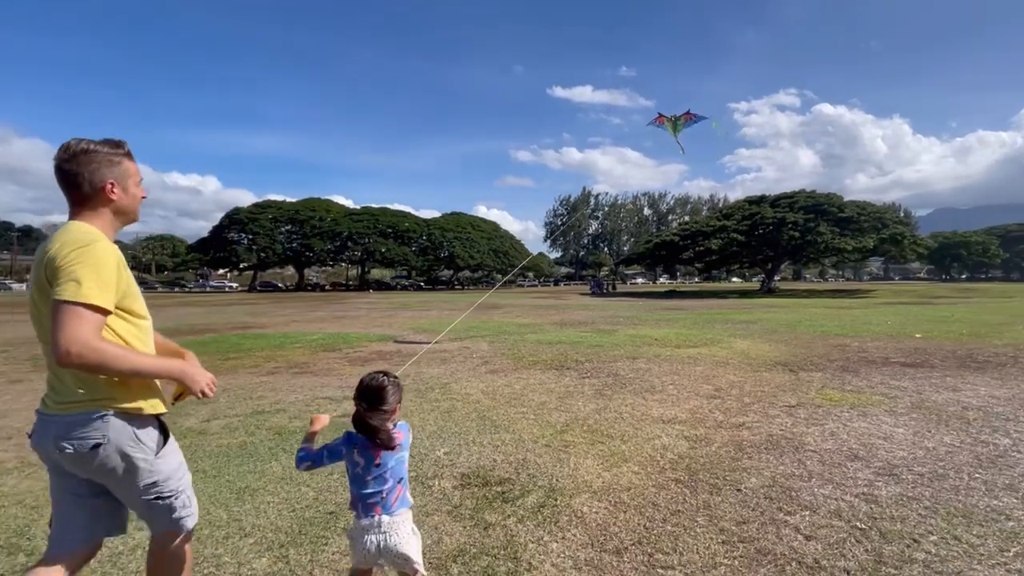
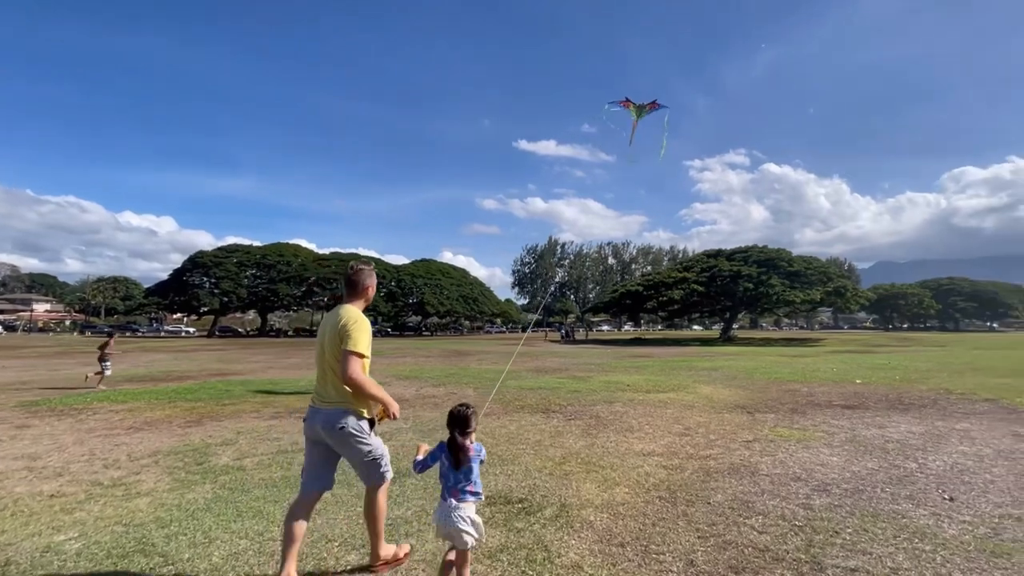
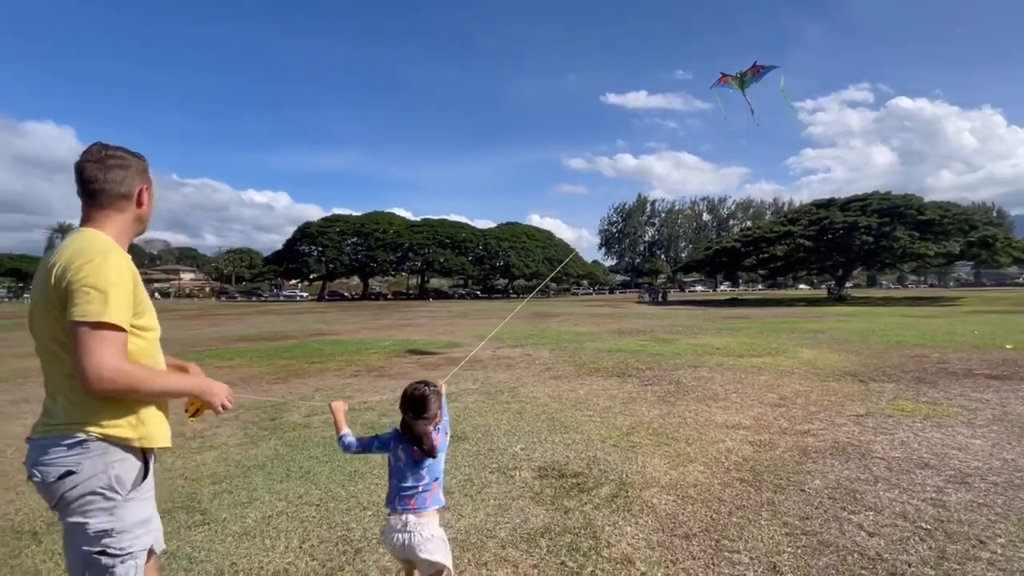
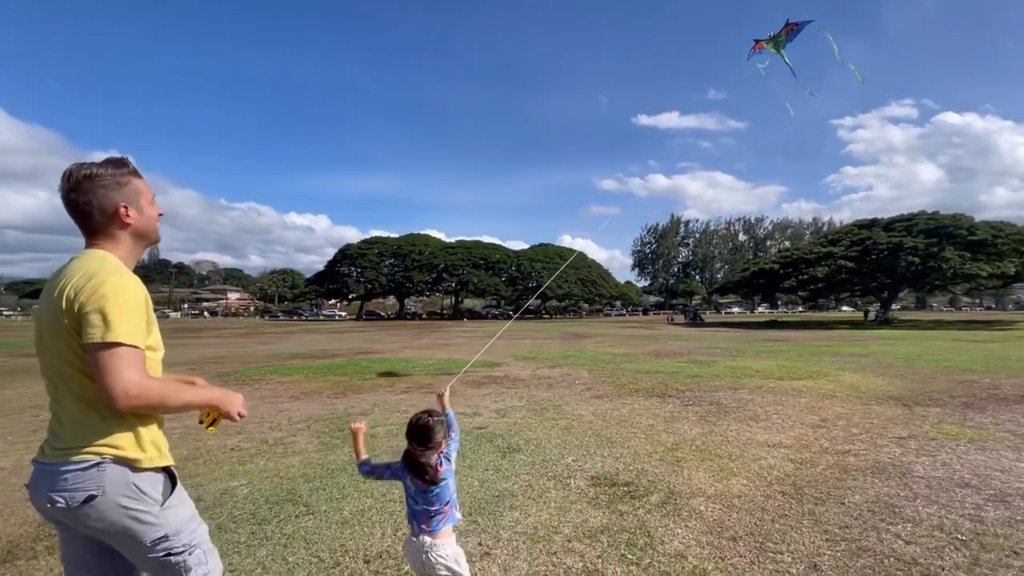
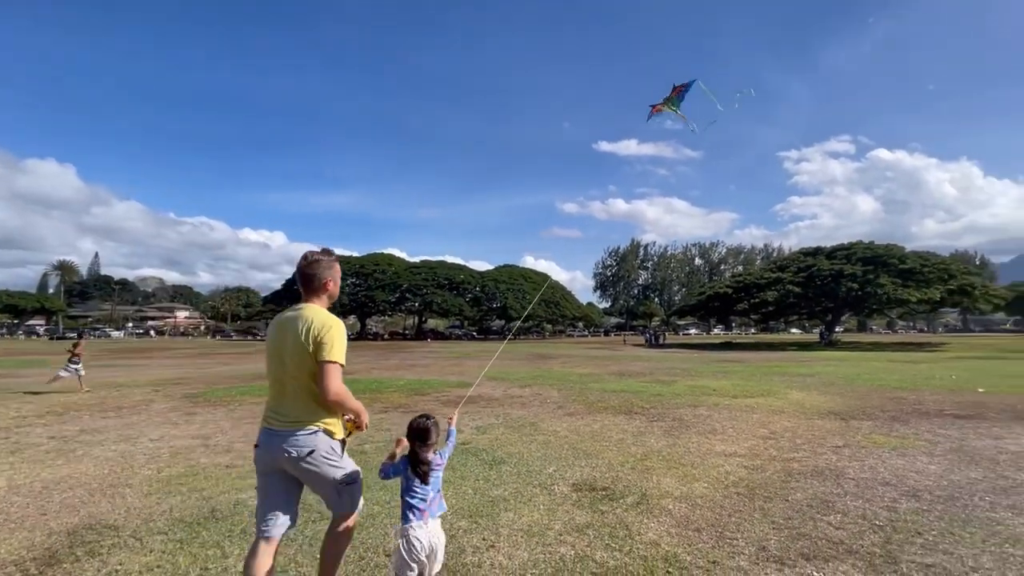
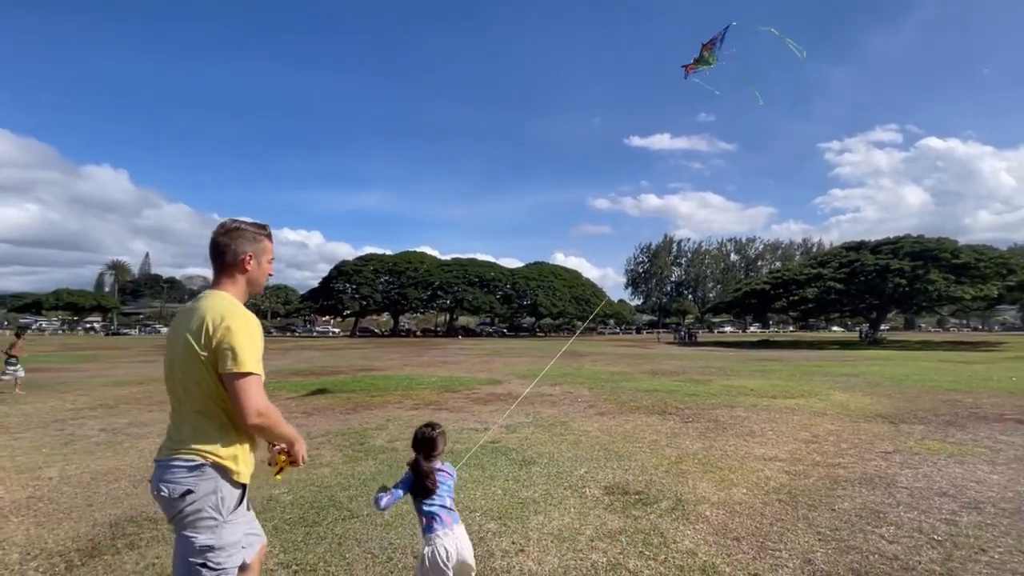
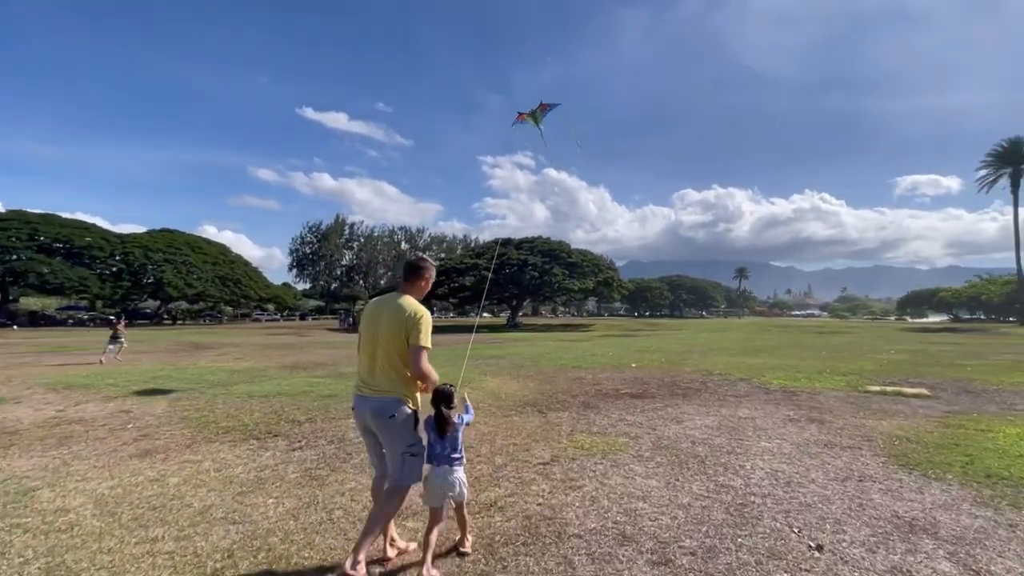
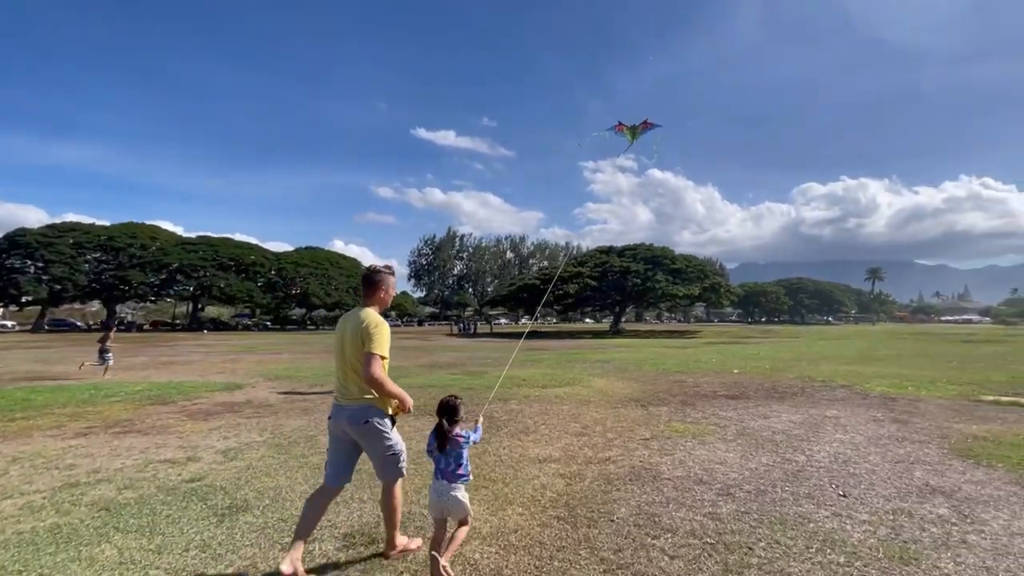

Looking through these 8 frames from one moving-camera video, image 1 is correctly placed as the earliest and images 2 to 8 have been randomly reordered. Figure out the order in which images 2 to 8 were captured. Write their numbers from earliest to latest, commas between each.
3, 4, 6, 5, 2, 8, 7
